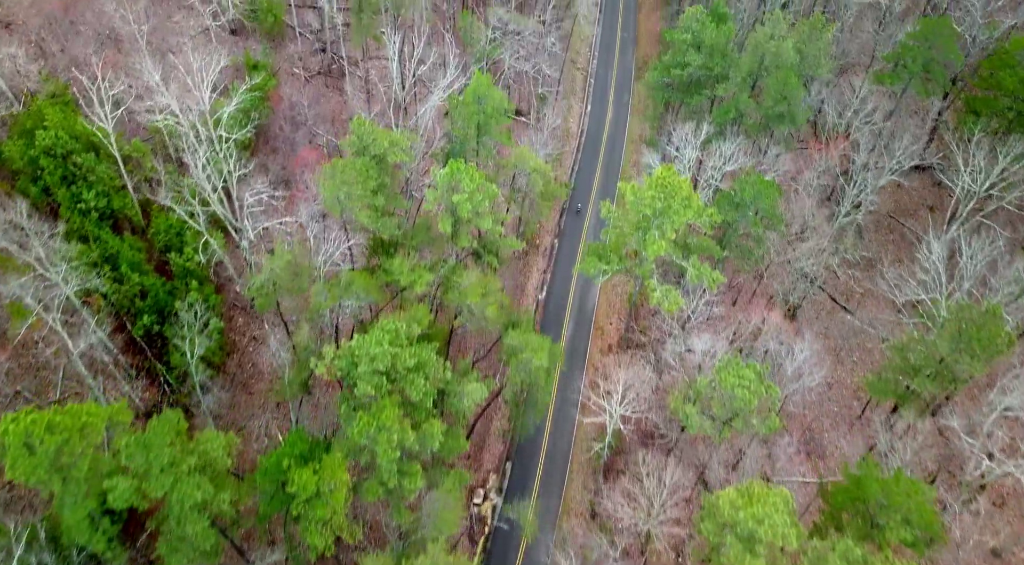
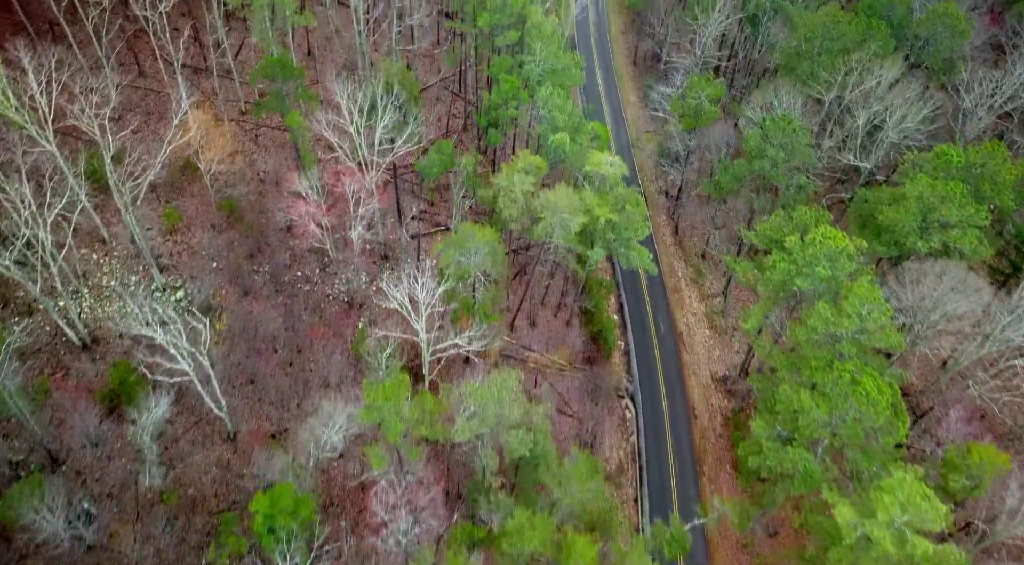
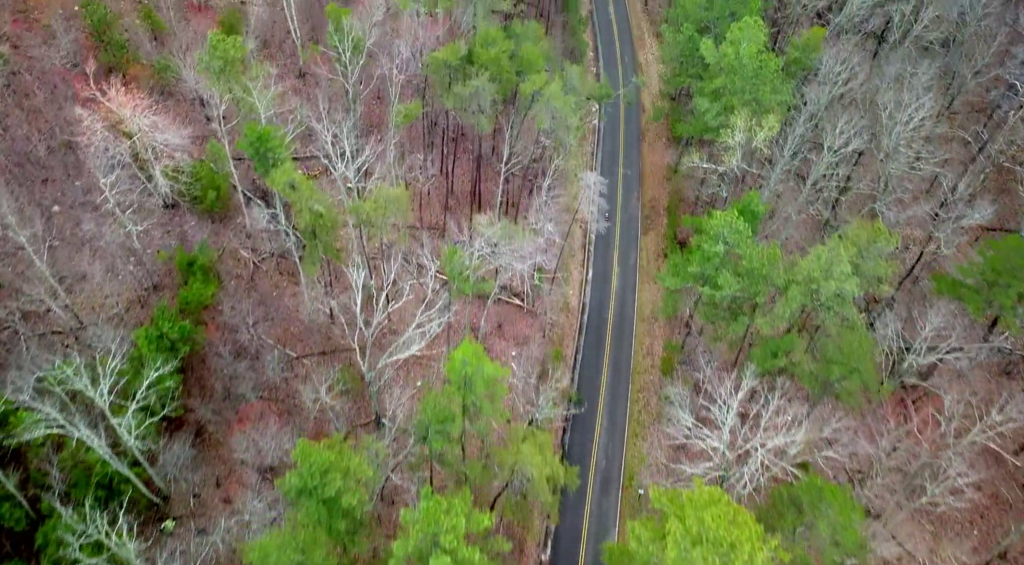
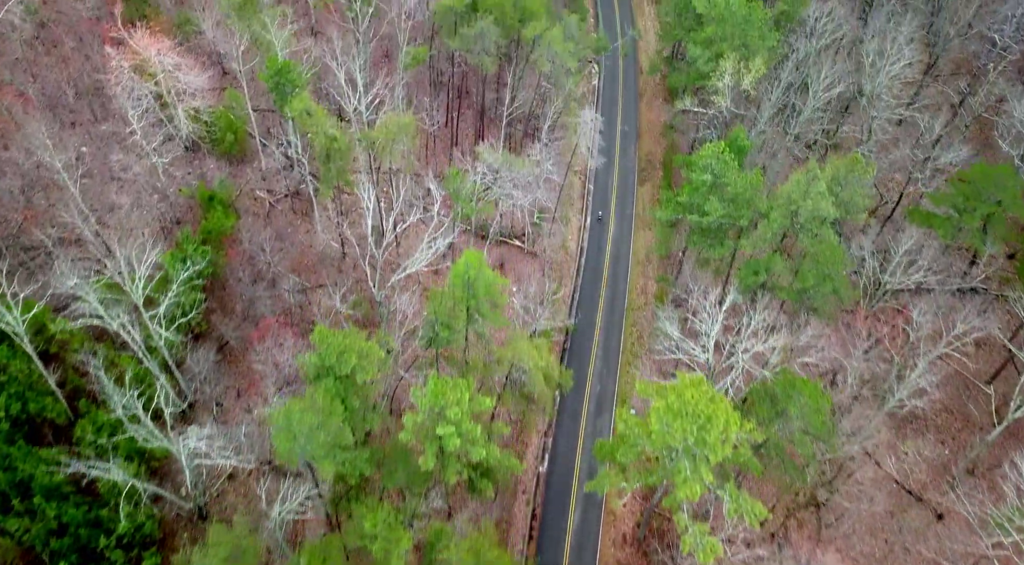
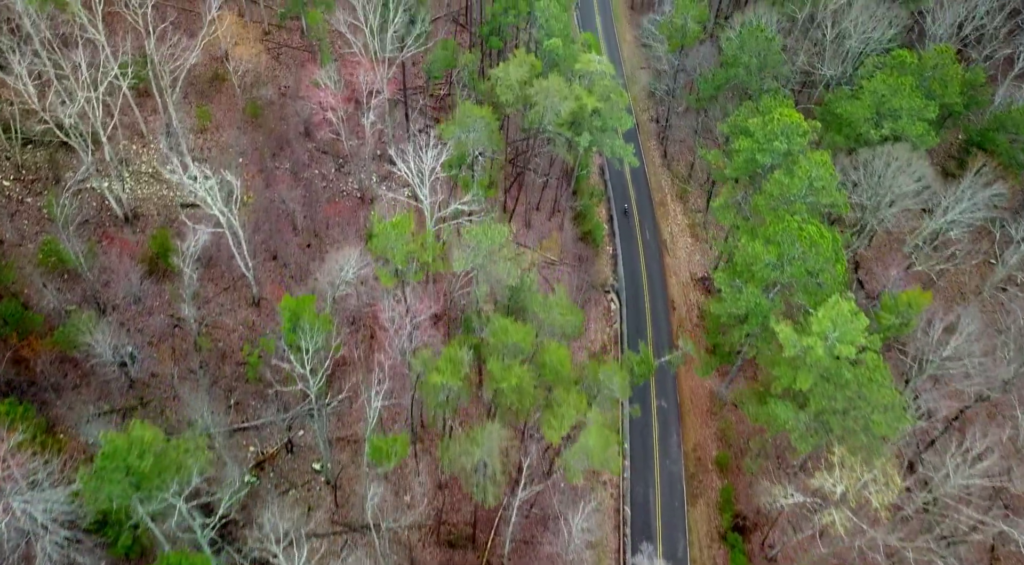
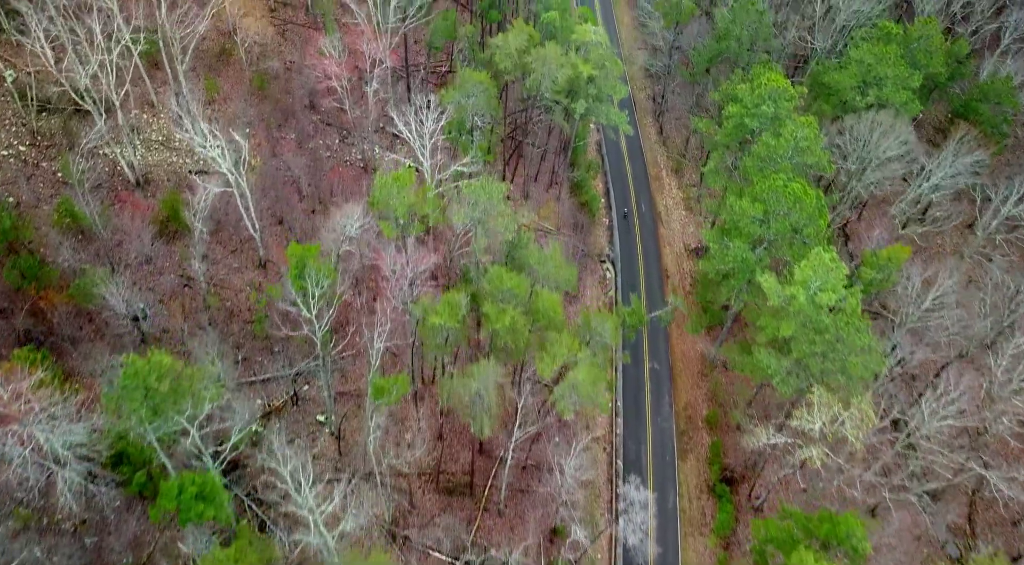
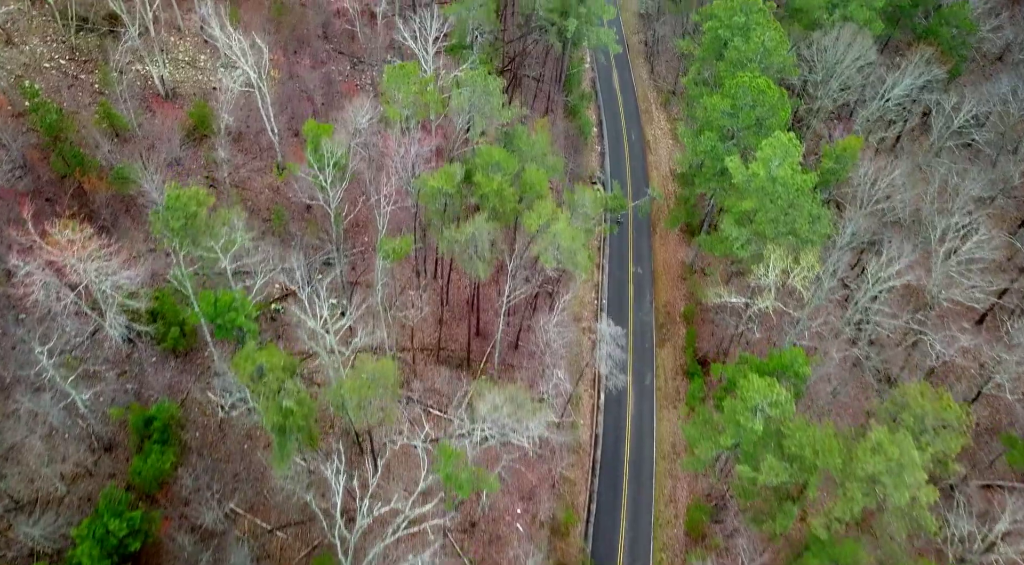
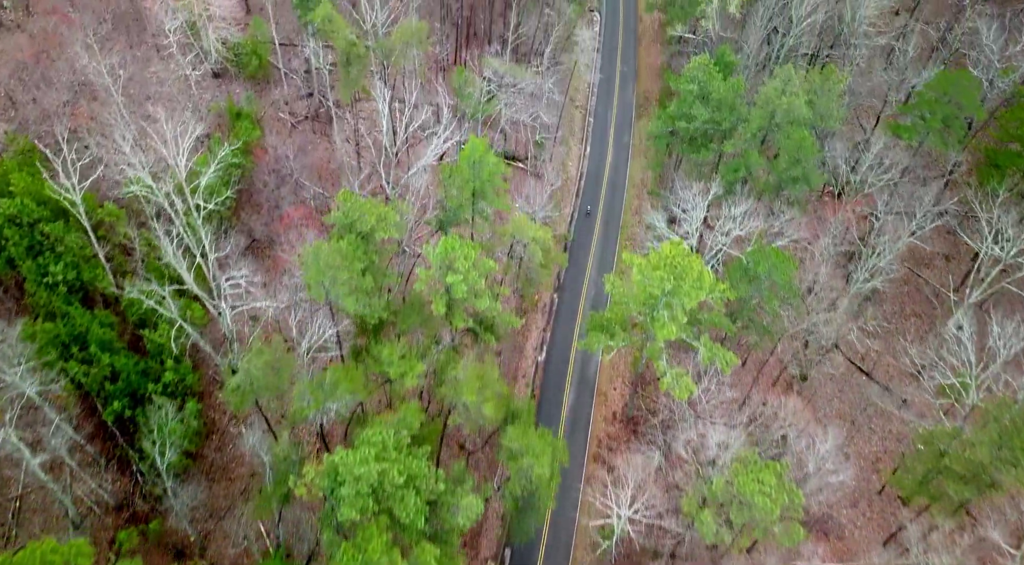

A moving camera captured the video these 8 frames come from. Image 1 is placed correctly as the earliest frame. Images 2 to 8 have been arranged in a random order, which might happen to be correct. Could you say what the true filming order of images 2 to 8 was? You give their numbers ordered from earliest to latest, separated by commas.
8, 4, 3, 7, 6, 5, 2
